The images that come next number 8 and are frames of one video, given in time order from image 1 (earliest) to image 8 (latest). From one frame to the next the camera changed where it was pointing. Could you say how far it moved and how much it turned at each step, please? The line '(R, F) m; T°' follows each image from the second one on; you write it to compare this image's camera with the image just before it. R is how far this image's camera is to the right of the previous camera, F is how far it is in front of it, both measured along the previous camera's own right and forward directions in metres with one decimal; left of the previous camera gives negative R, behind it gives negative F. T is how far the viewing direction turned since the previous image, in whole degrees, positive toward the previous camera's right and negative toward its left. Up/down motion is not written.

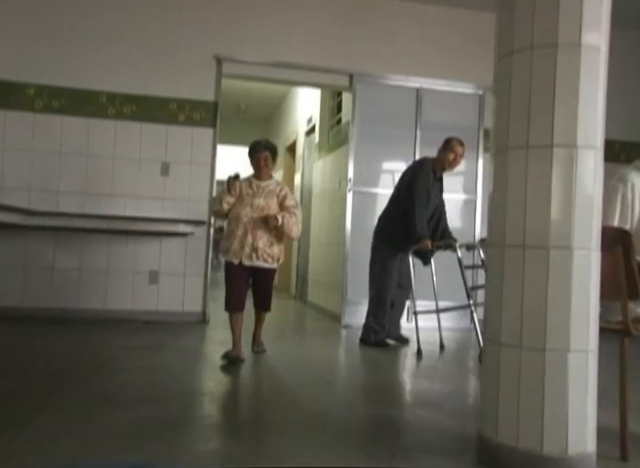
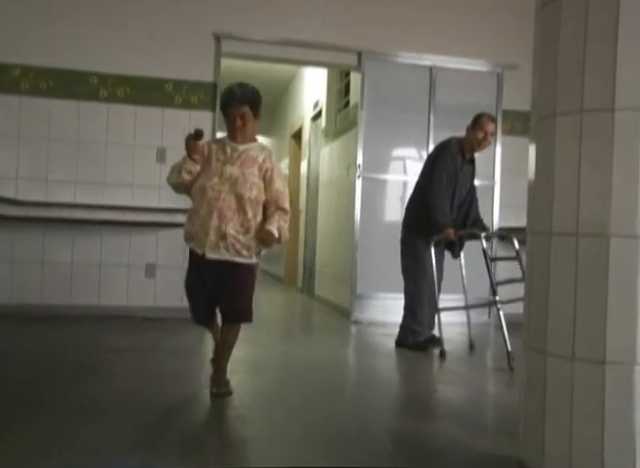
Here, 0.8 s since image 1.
(0.0, +0.4) m; -1°
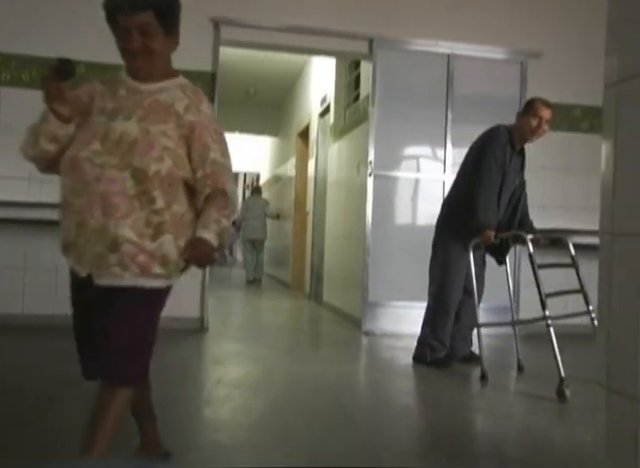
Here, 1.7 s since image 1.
(0.0, +0.4) m; -1°
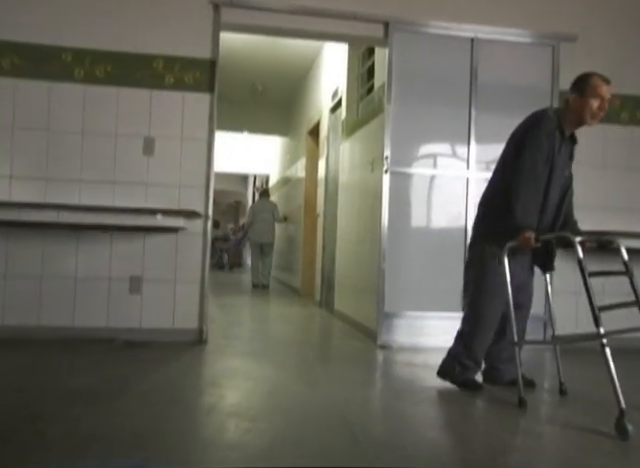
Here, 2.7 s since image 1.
(0.0, +0.5) m; -1°
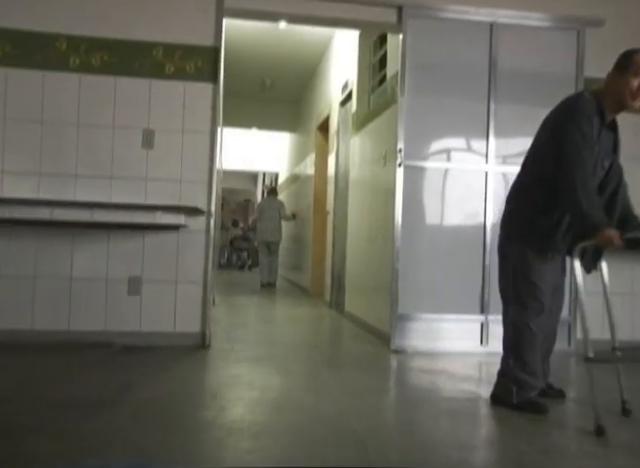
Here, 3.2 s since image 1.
(0.0, +0.2) m; -1°
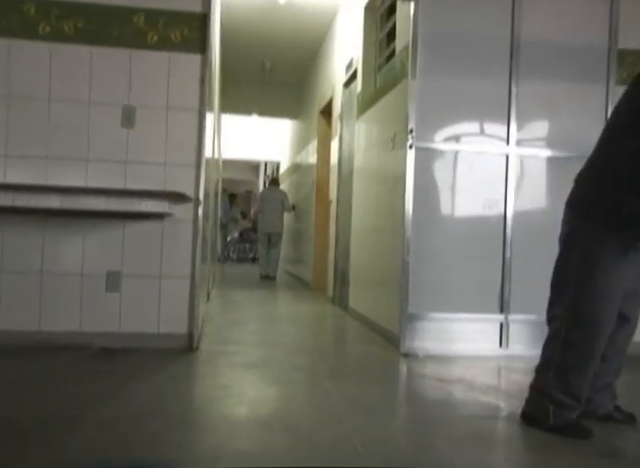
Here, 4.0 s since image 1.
(0.0, +0.4) m; 0°
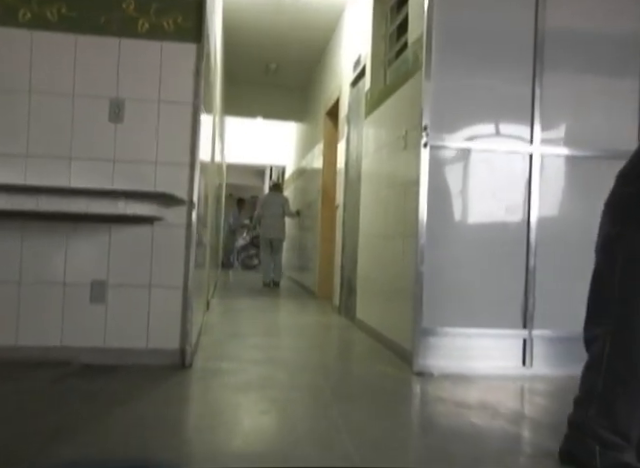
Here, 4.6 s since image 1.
(0.0, +0.3) m; -1°
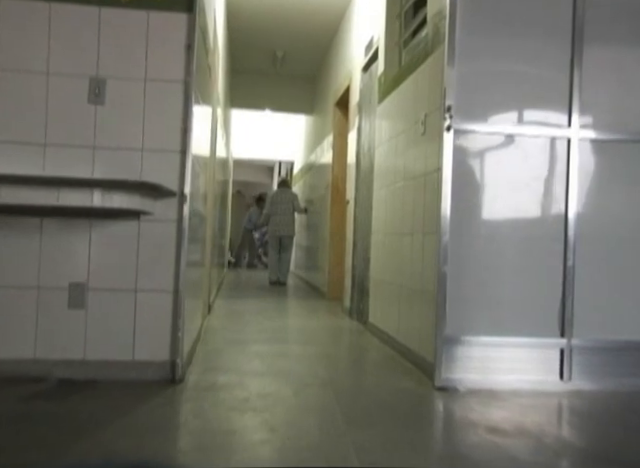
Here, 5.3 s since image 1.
(0.0, +0.4) m; -1°
